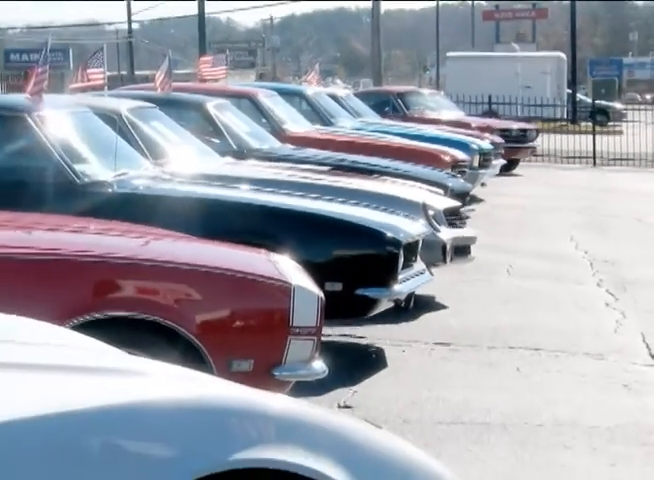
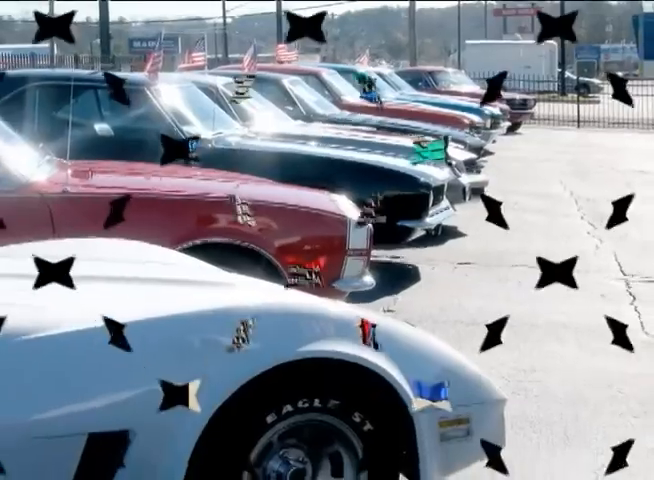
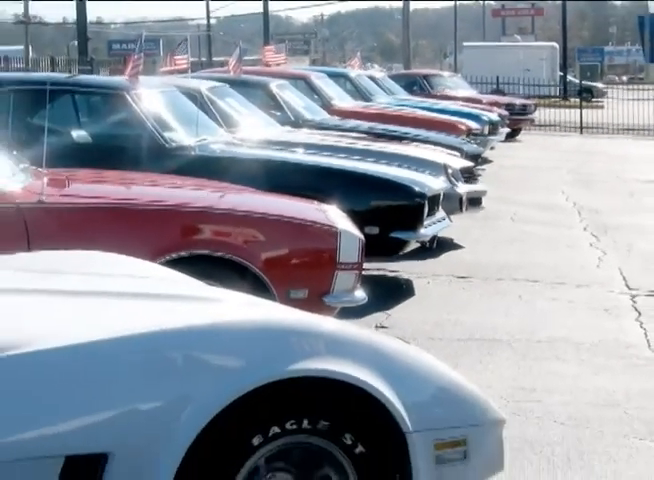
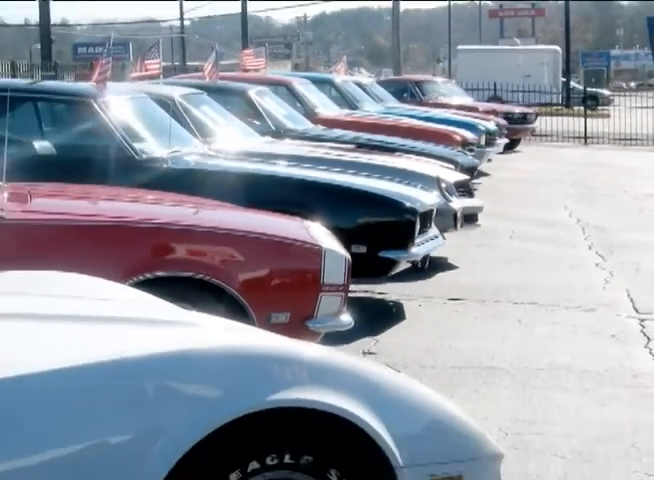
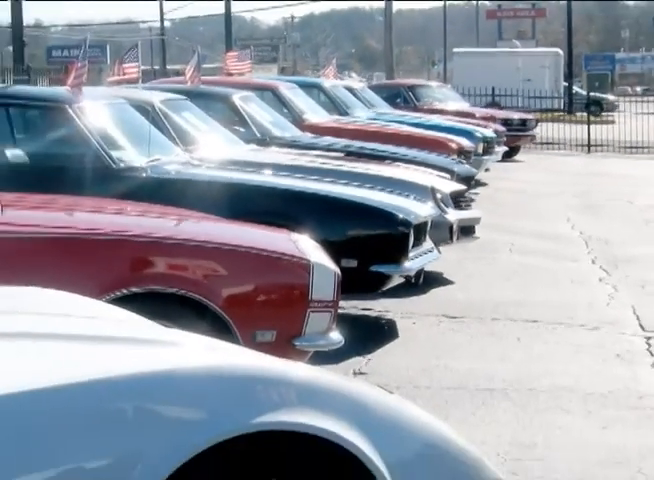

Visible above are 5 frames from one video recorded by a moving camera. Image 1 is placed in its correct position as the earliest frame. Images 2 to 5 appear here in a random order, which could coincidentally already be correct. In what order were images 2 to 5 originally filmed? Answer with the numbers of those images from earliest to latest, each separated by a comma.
5, 4, 3, 2
